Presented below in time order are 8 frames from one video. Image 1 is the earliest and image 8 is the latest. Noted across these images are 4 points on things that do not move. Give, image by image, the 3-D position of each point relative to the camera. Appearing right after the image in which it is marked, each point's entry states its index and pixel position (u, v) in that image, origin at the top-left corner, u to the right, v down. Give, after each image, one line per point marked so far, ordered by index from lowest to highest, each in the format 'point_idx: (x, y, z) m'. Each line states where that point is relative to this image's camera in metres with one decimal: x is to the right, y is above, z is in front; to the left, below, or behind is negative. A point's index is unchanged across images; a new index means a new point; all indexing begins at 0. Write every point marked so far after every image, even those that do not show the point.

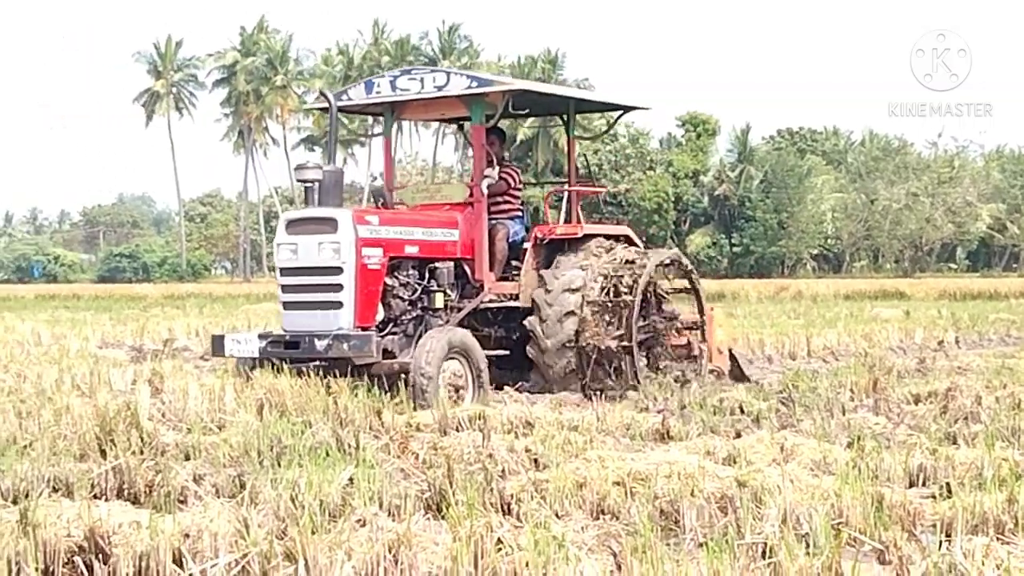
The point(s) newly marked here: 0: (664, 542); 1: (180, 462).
0: (+1.0, -1.6, +3.8) m
1: (-2.2, -1.2, +4.5) m
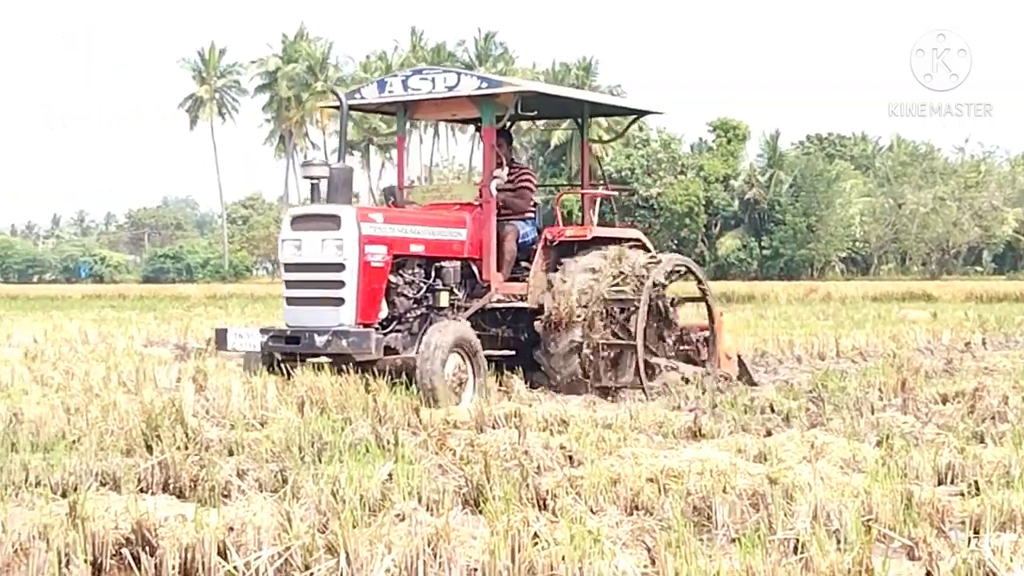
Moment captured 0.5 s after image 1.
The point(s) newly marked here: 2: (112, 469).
0: (+1.2, -1.6, +3.8) m
1: (-2.0, -1.2, +4.5) m
2: (-2.7, -1.2, +4.3) m
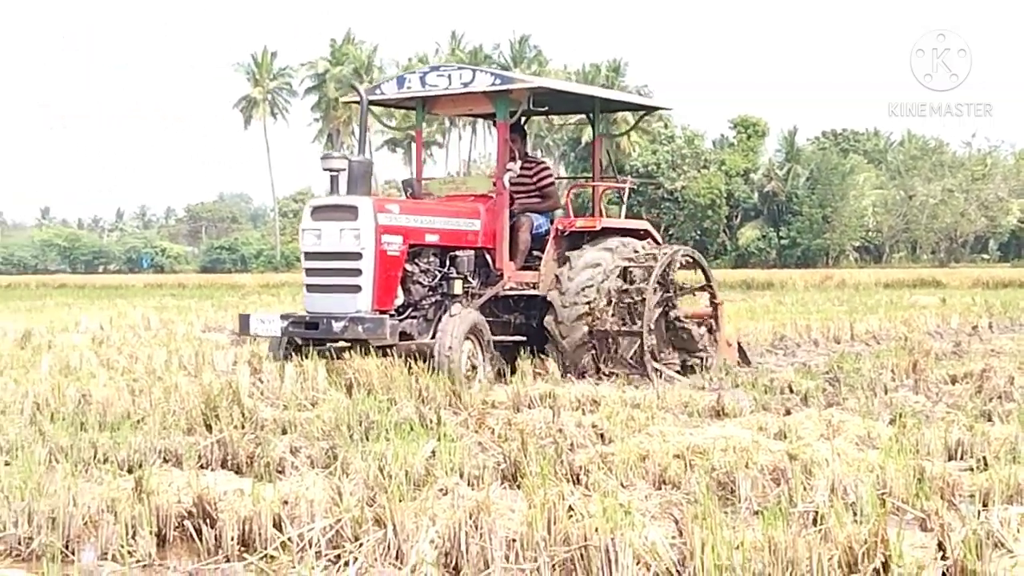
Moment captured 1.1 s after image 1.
0: (+1.5, -1.5, +4.1) m
1: (-1.7, -1.1, +4.8) m
2: (-2.4, -1.2, +4.5) m
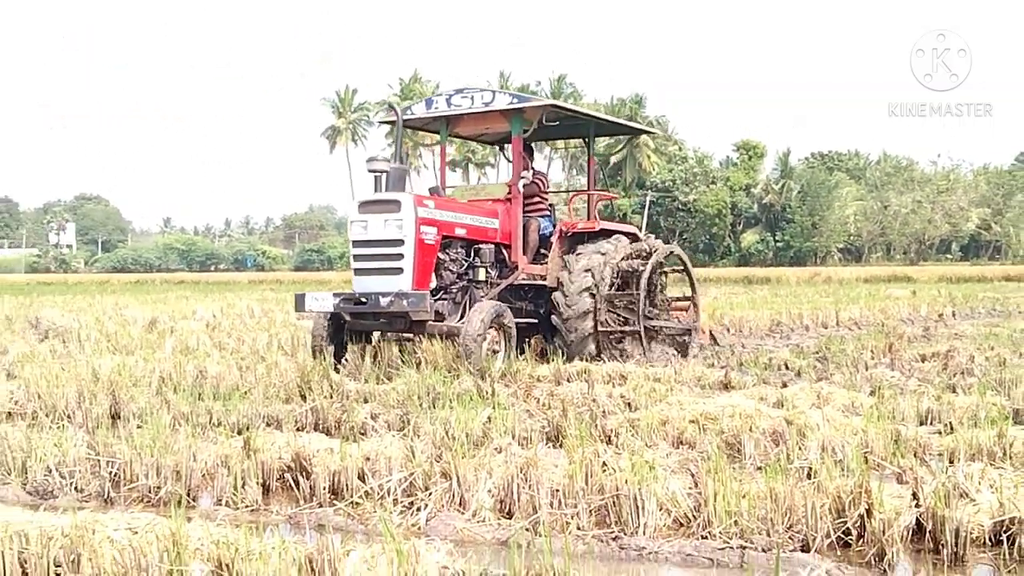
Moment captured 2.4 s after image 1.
0: (+1.8, -1.4, +4.8) m
1: (-1.4, -1.1, +5.5) m
2: (-2.1, -1.1, +5.3) m
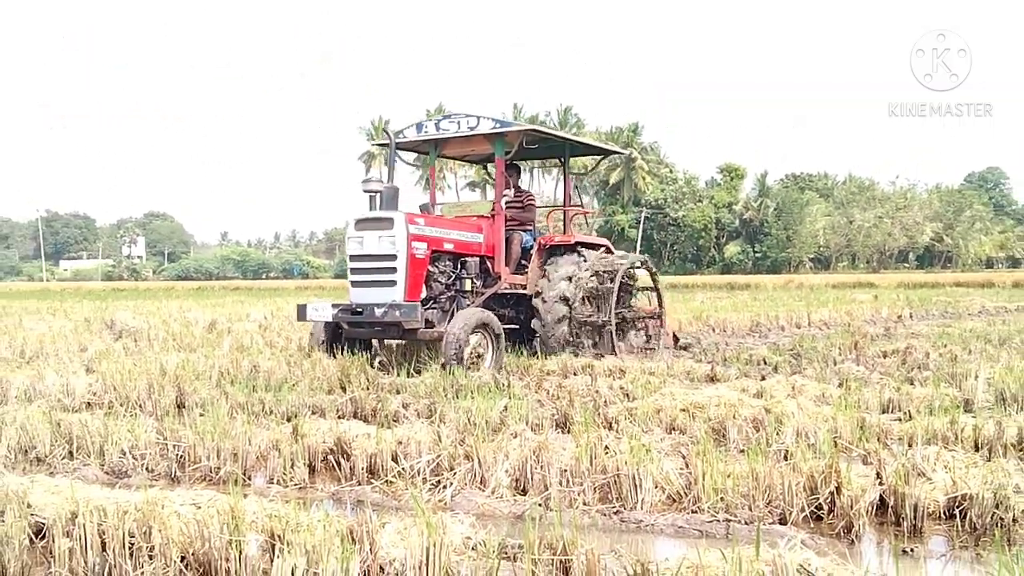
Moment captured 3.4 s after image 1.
0: (+1.9, -1.5, +5.5) m
1: (-1.3, -1.2, +6.2) m
2: (-2.0, -1.2, +6.0) m
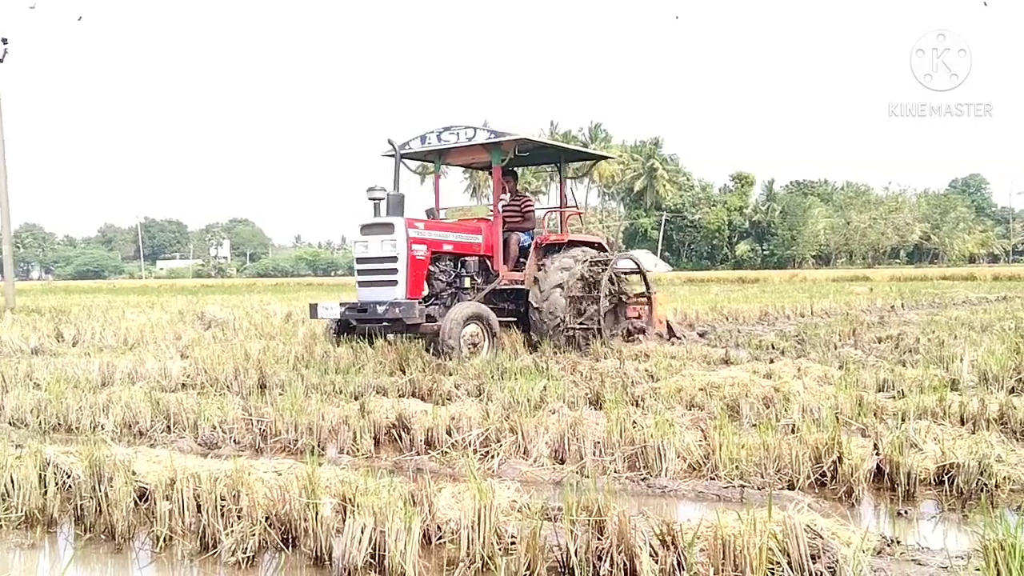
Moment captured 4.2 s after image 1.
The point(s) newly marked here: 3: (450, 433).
0: (+2.3, -1.4, +6.2) m
1: (-0.9, -1.1, +6.9) m
2: (-1.6, -1.2, +6.7) m
3: (-0.6, -1.5, +6.0) m
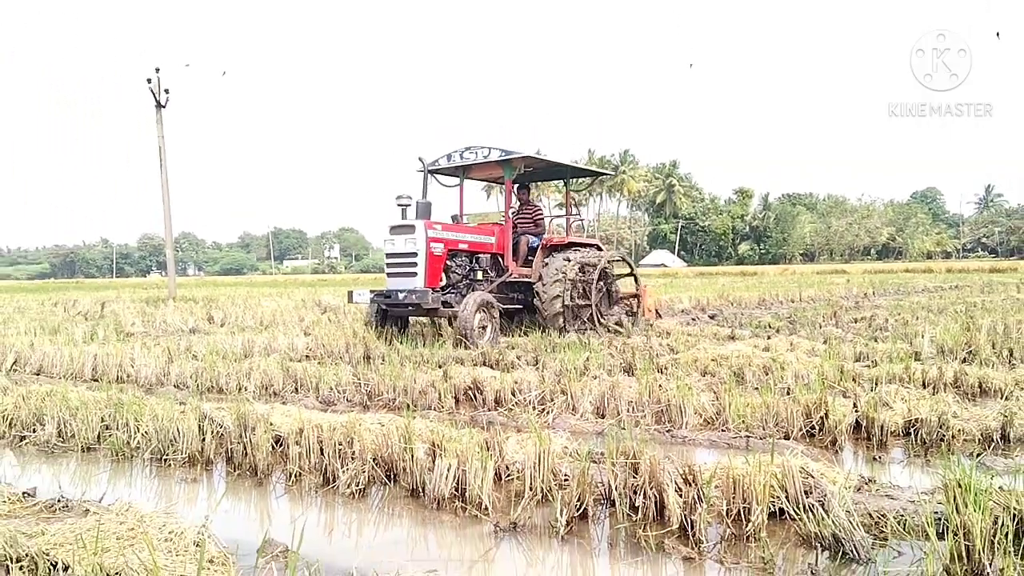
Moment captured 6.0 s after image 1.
0: (+3.0, -1.3, +7.7) m
1: (-0.2, -1.1, +8.5) m
2: (-0.9, -1.1, +8.3) m
3: (0.0, -1.4, +7.5) m
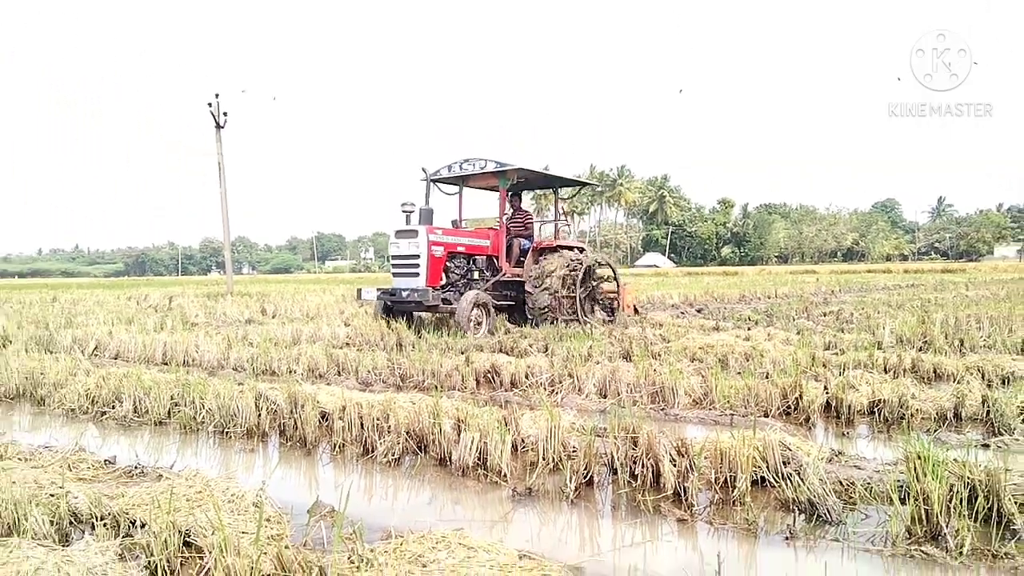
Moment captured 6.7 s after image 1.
0: (+3.2, -1.3, +8.8) m
1: (0.0, -1.0, +9.6) m
2: (-0.7, -1.1, +9.4) m
3: (+0.2, -1.3, +8.6) m
